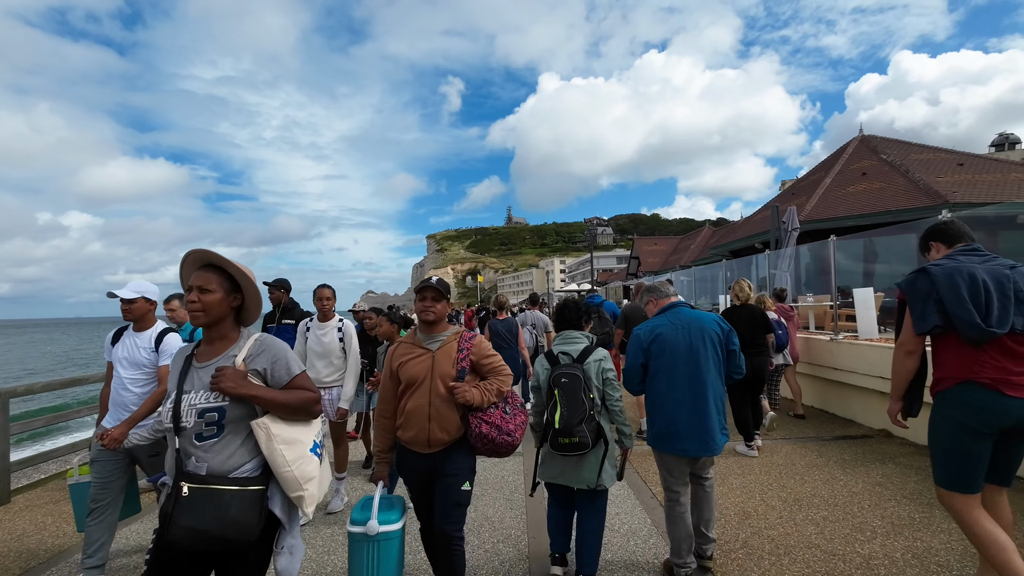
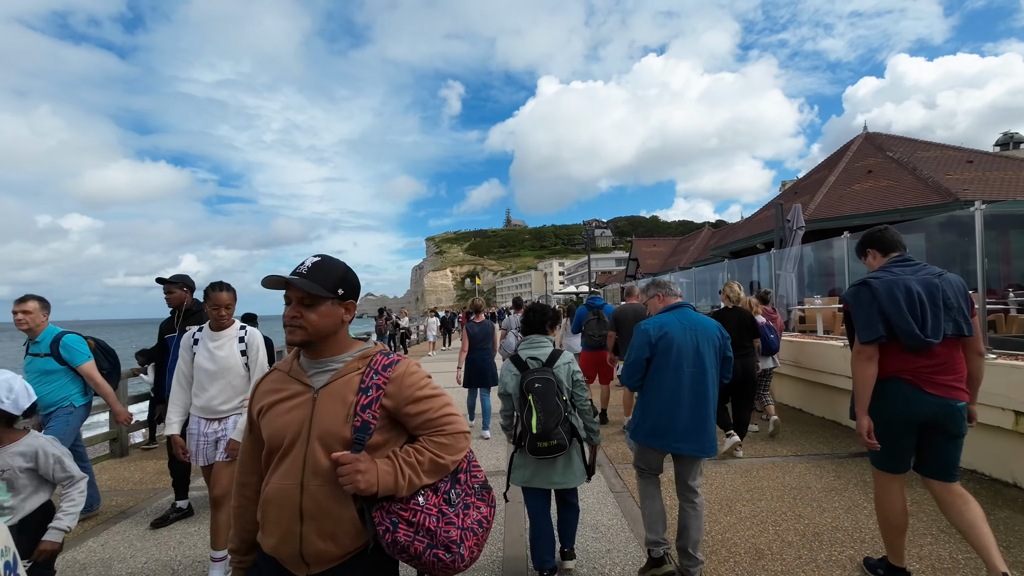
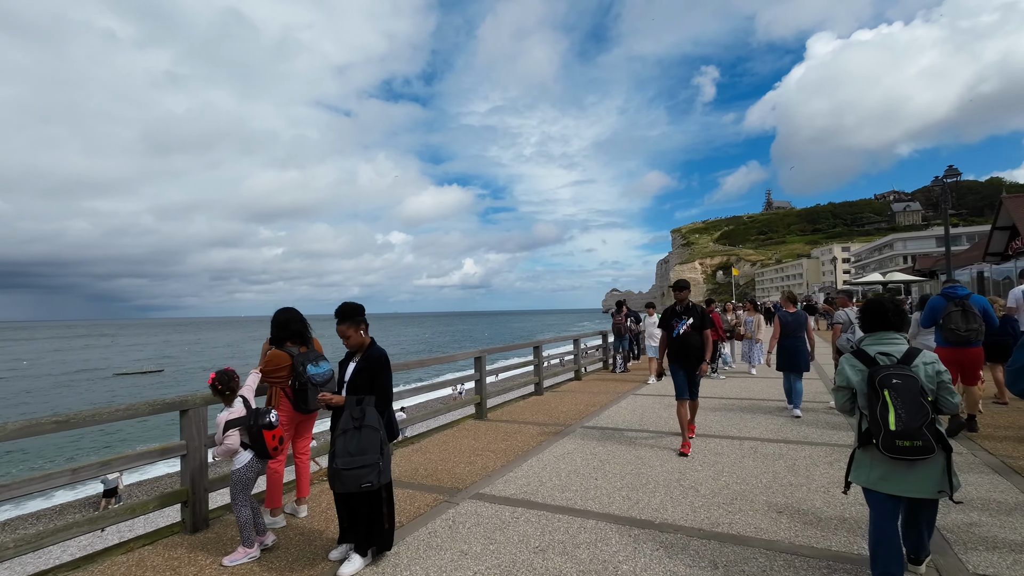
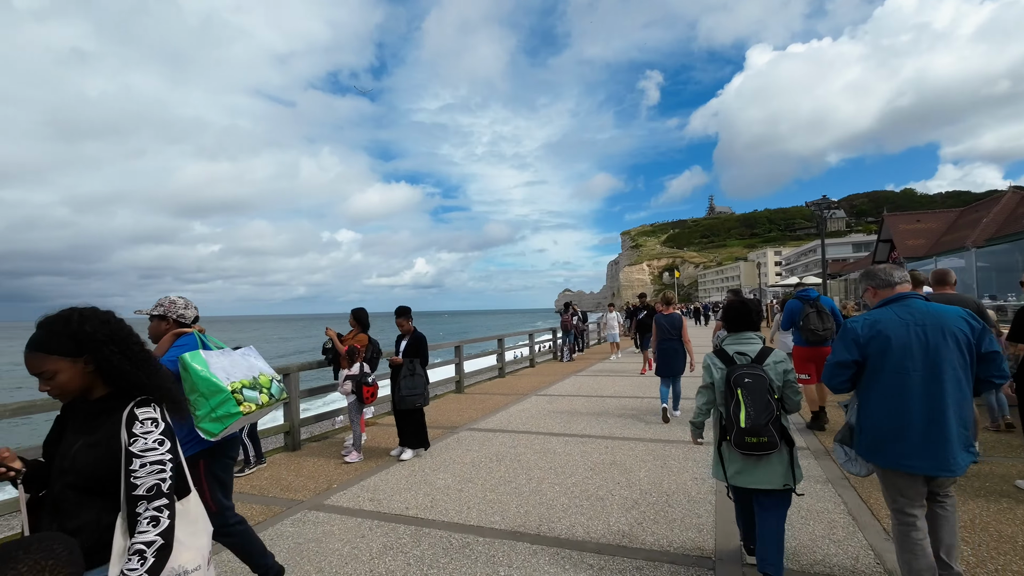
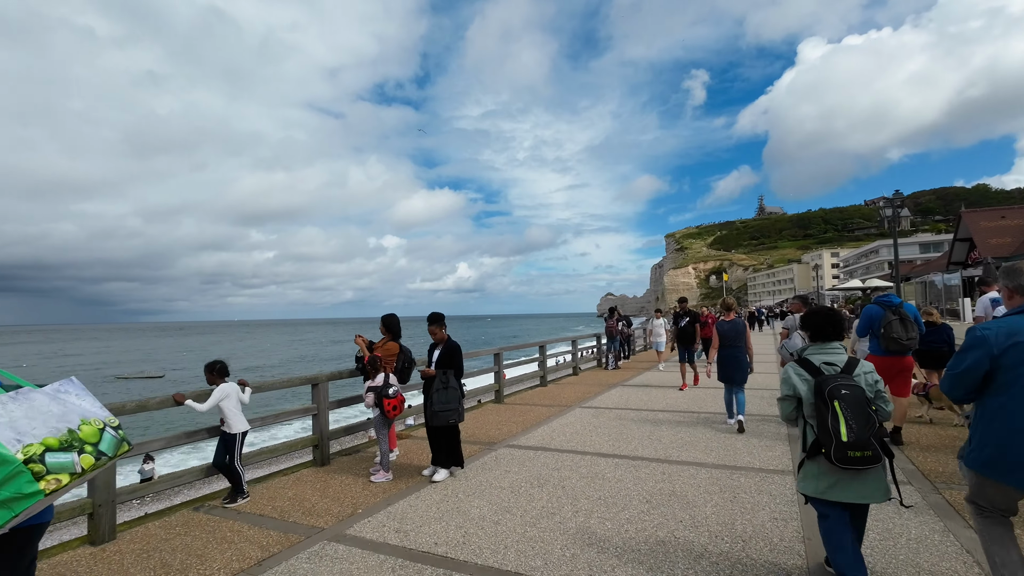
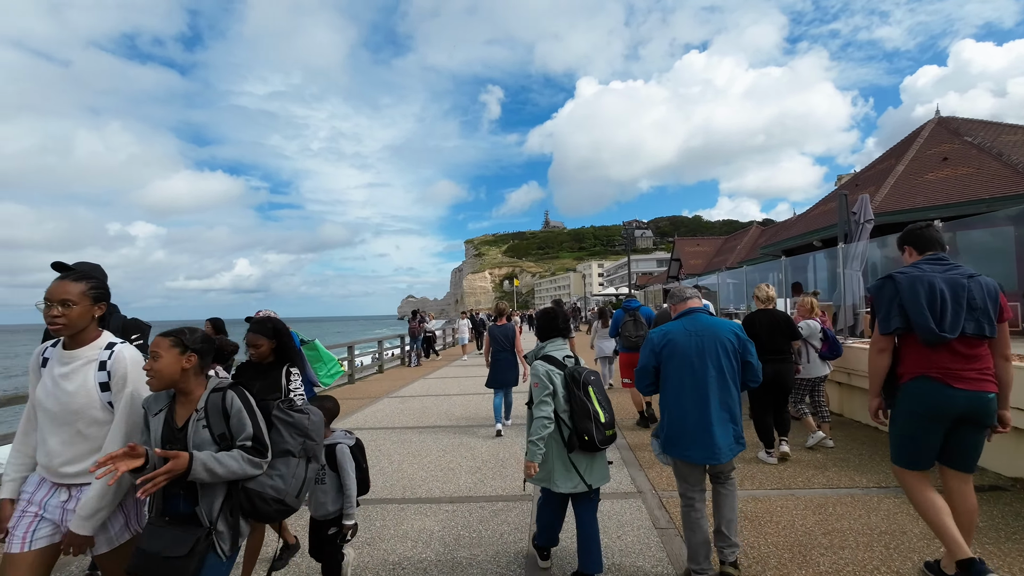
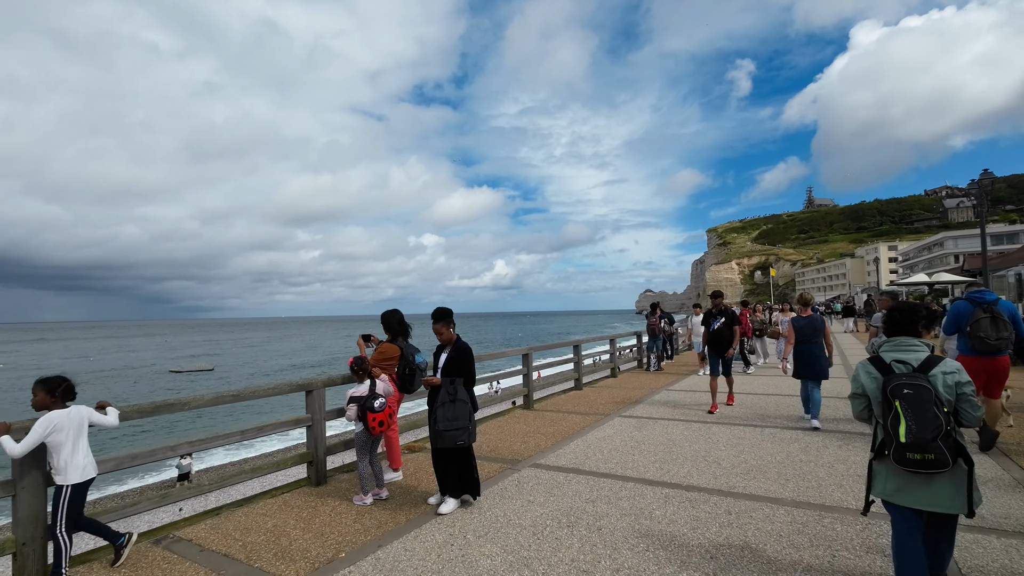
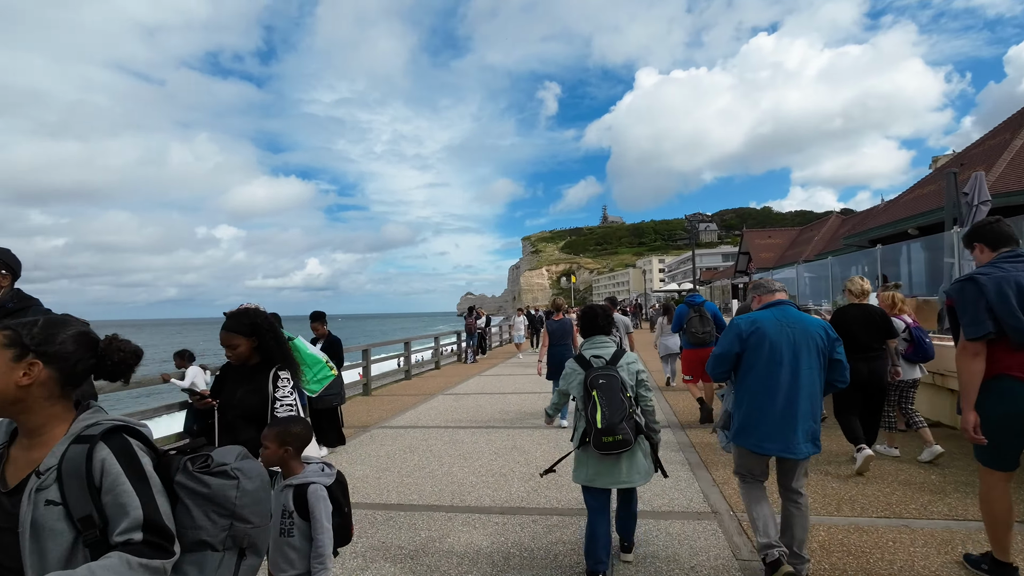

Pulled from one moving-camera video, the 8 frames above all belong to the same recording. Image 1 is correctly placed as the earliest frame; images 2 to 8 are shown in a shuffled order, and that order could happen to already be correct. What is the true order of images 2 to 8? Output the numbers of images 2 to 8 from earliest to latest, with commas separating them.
2, 6, 8, 4, 5, 7, 3
